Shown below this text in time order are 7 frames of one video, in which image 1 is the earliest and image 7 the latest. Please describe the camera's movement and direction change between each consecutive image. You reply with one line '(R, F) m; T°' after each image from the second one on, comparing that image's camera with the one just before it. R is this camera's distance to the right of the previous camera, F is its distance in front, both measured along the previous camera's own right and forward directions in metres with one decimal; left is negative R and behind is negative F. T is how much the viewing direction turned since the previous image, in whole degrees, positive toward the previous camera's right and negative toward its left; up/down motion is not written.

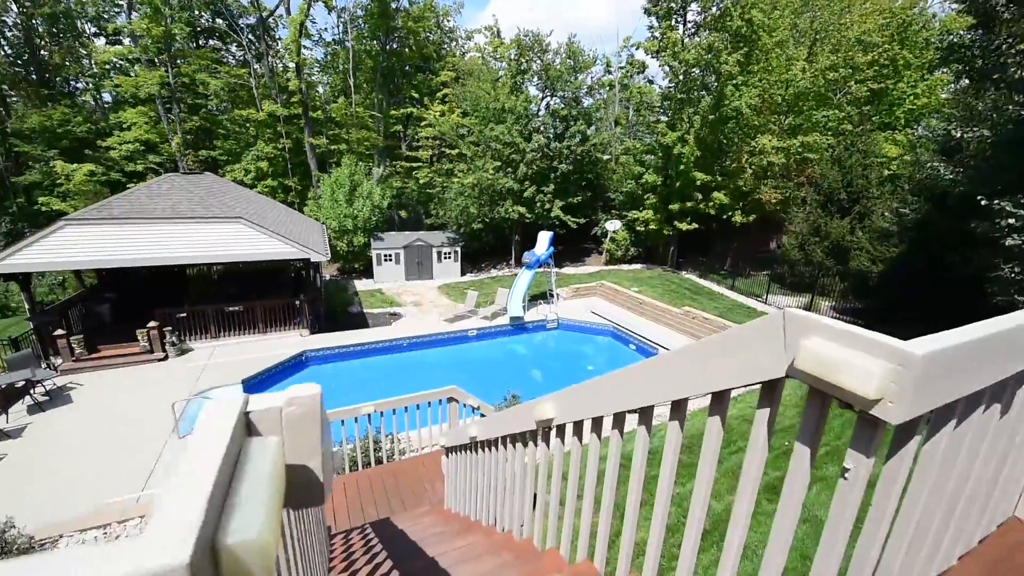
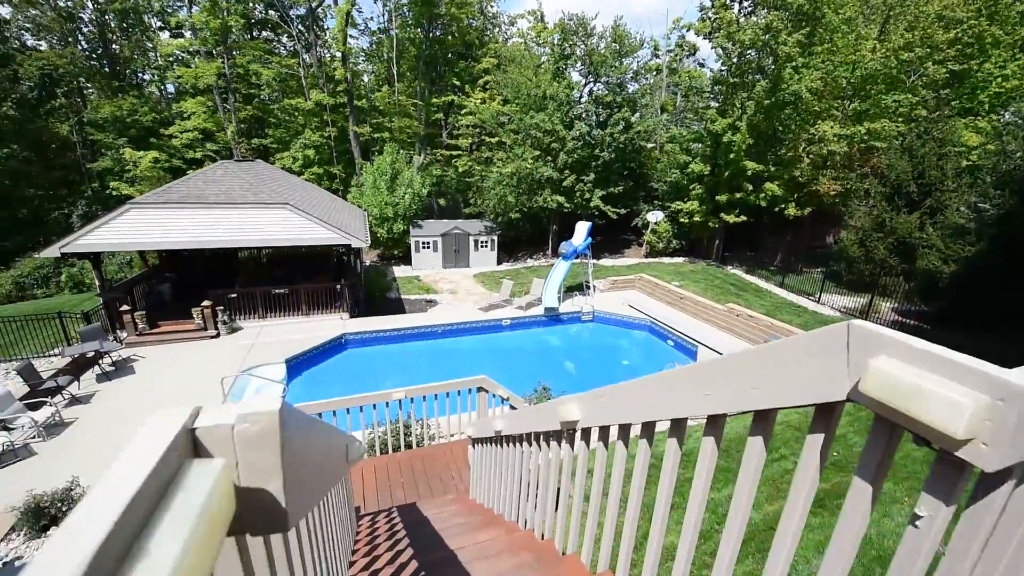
(0.0, +0.1) m; -5°
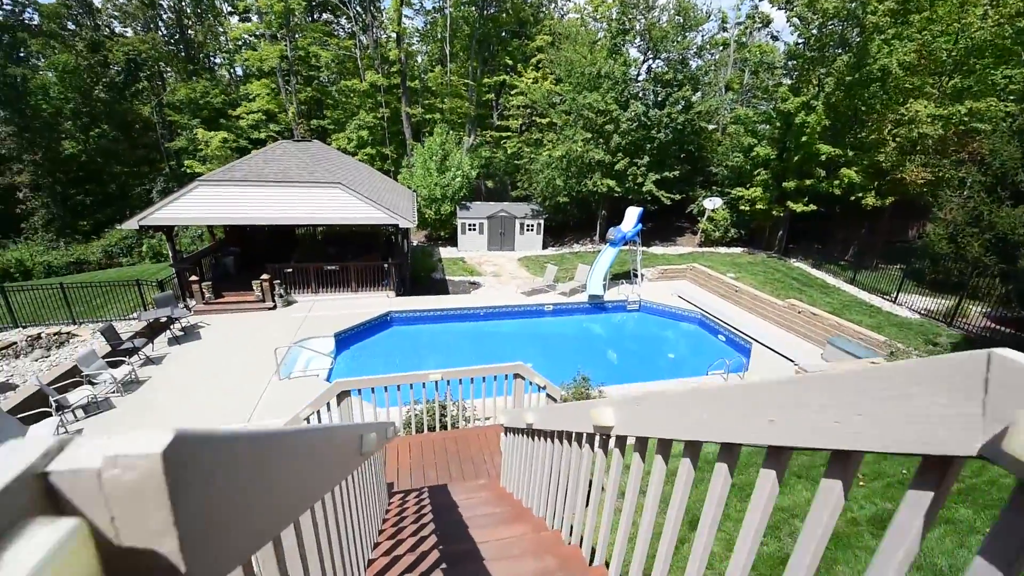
(+0.1, +0.2) m; -6°
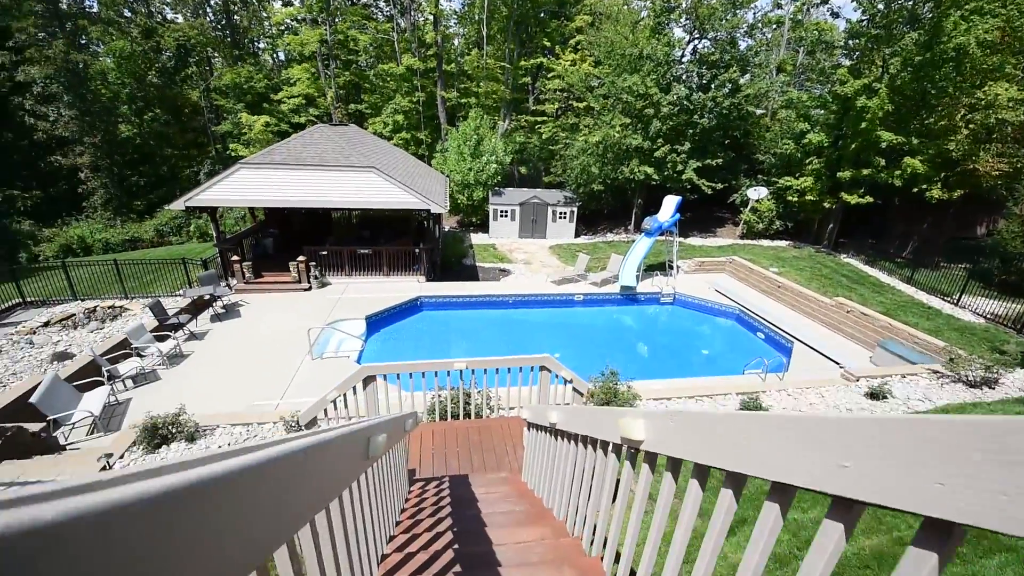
(0.0, +0.1) m; -4°
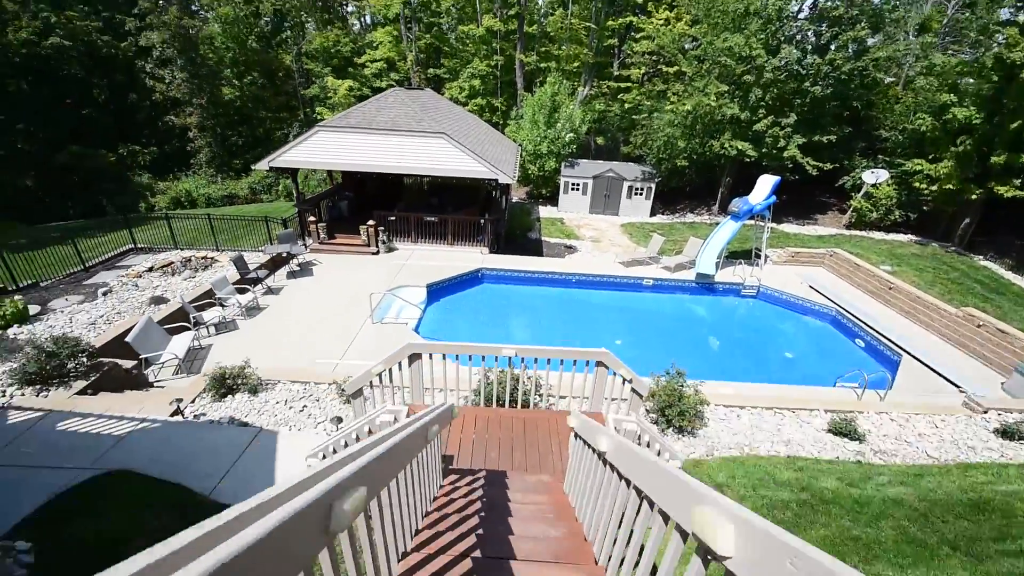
(+0.1, +0.5) m; -9°
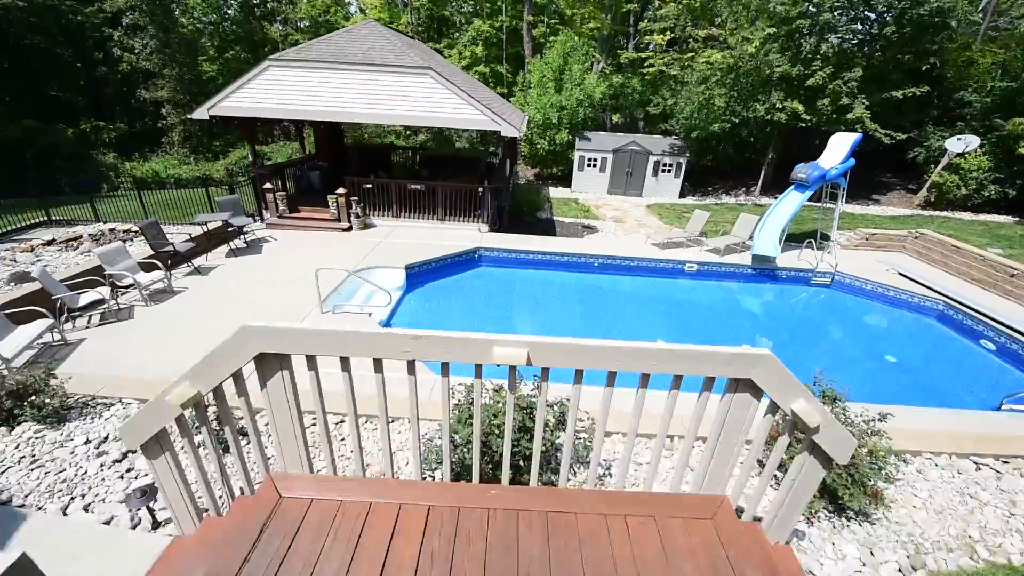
(0.0, +2.5) m; -1°
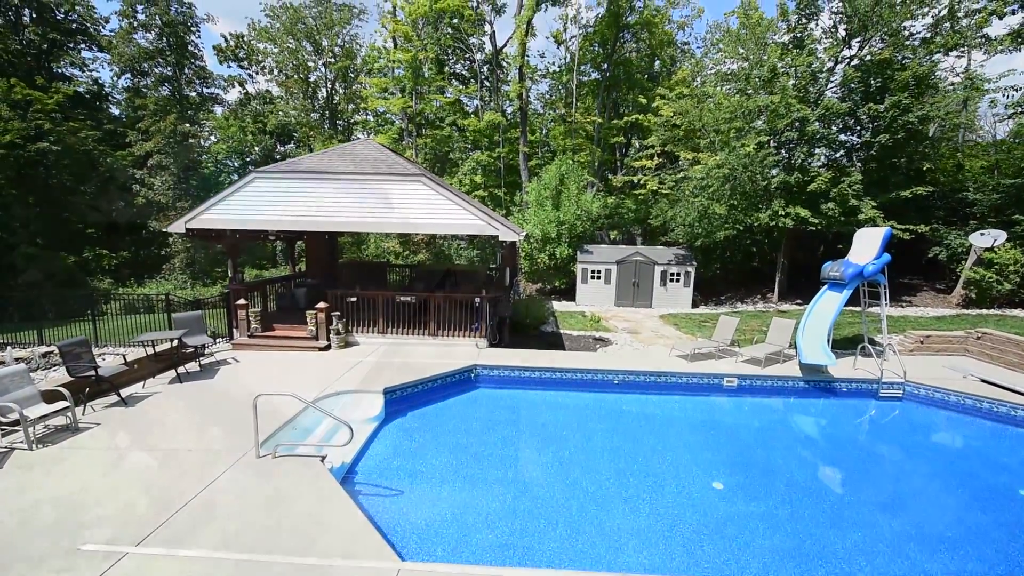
(0.0, +1.3) m; 0°
